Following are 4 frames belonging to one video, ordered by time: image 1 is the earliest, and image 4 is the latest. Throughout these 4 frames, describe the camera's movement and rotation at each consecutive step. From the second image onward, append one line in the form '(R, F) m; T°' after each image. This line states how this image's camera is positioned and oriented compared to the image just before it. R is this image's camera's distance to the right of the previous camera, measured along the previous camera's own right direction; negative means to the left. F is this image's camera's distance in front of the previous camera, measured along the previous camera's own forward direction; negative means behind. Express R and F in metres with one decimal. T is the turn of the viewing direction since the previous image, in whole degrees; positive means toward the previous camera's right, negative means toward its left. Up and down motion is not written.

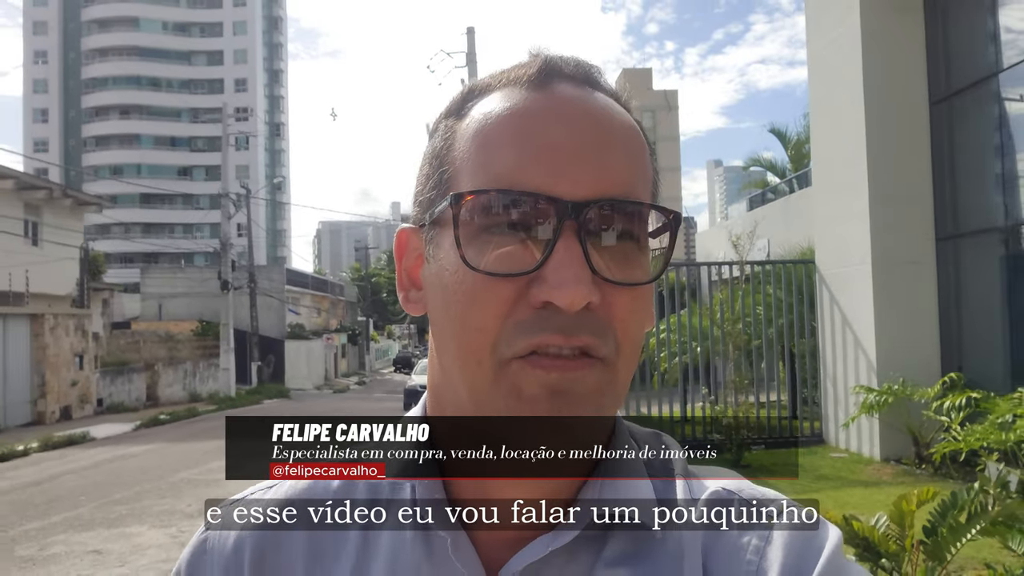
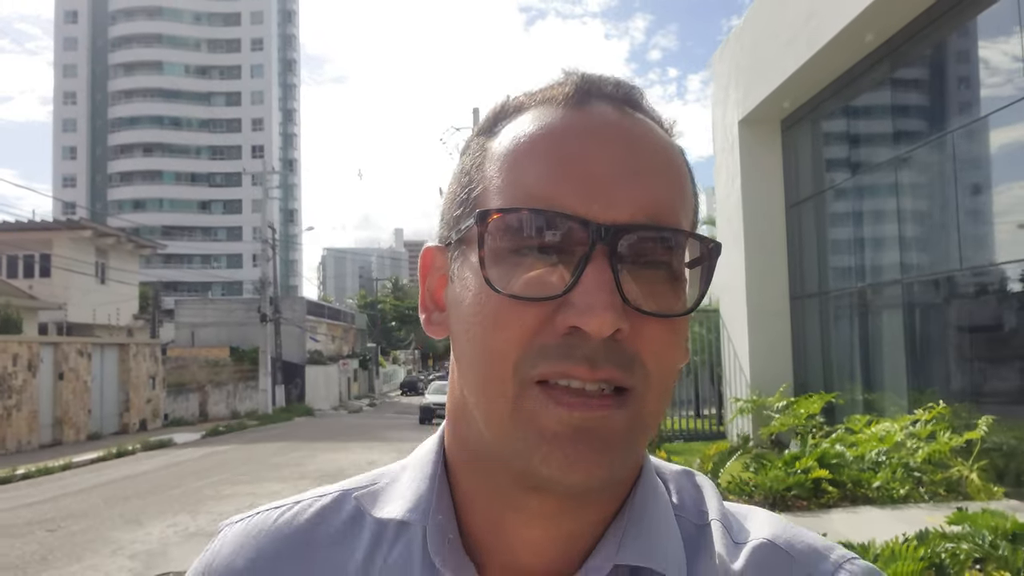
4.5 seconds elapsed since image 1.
(+0.1, -3.5) m; 0°
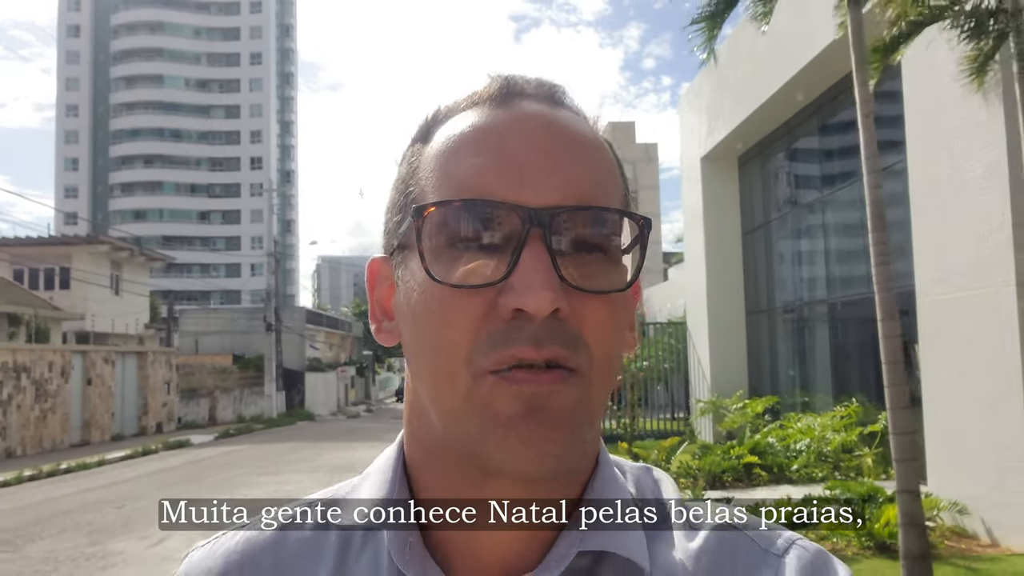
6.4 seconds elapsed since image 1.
(+0.1, -1.5) m; +1°
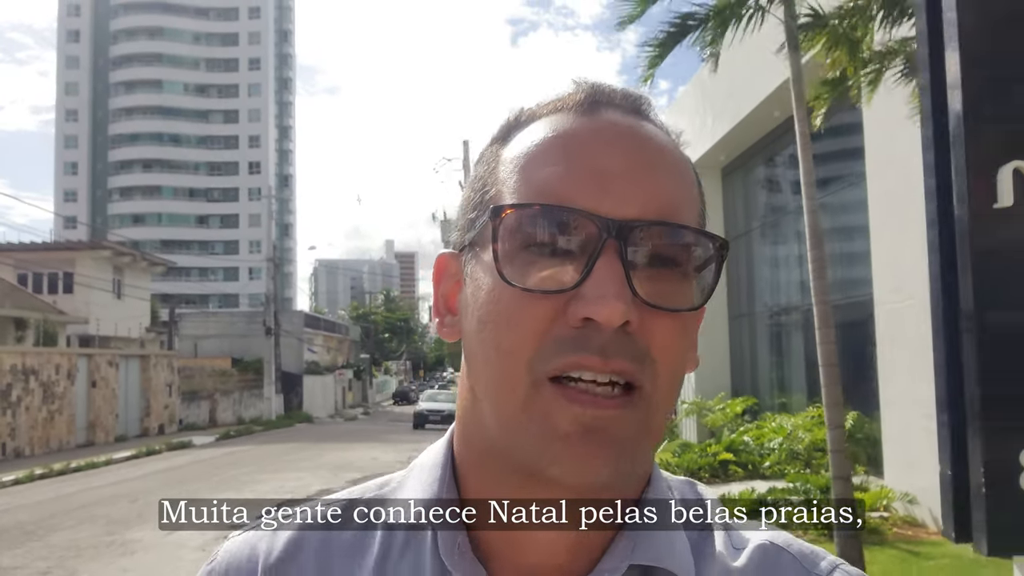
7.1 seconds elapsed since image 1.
(+0.1, -0.5) m; 0°
